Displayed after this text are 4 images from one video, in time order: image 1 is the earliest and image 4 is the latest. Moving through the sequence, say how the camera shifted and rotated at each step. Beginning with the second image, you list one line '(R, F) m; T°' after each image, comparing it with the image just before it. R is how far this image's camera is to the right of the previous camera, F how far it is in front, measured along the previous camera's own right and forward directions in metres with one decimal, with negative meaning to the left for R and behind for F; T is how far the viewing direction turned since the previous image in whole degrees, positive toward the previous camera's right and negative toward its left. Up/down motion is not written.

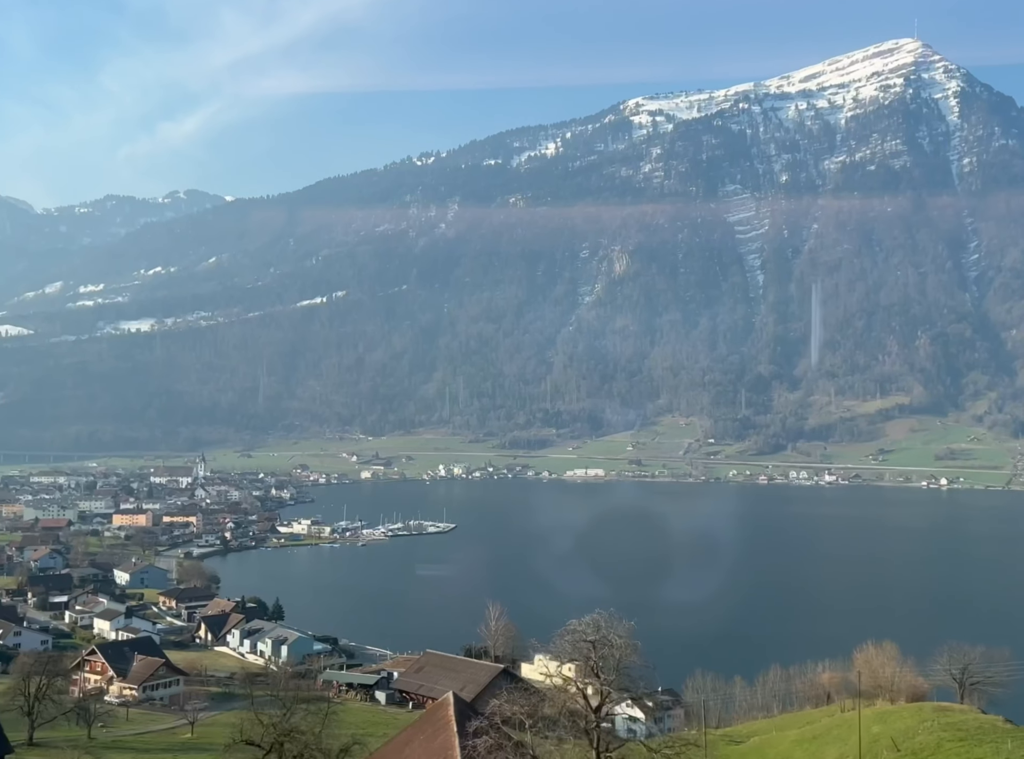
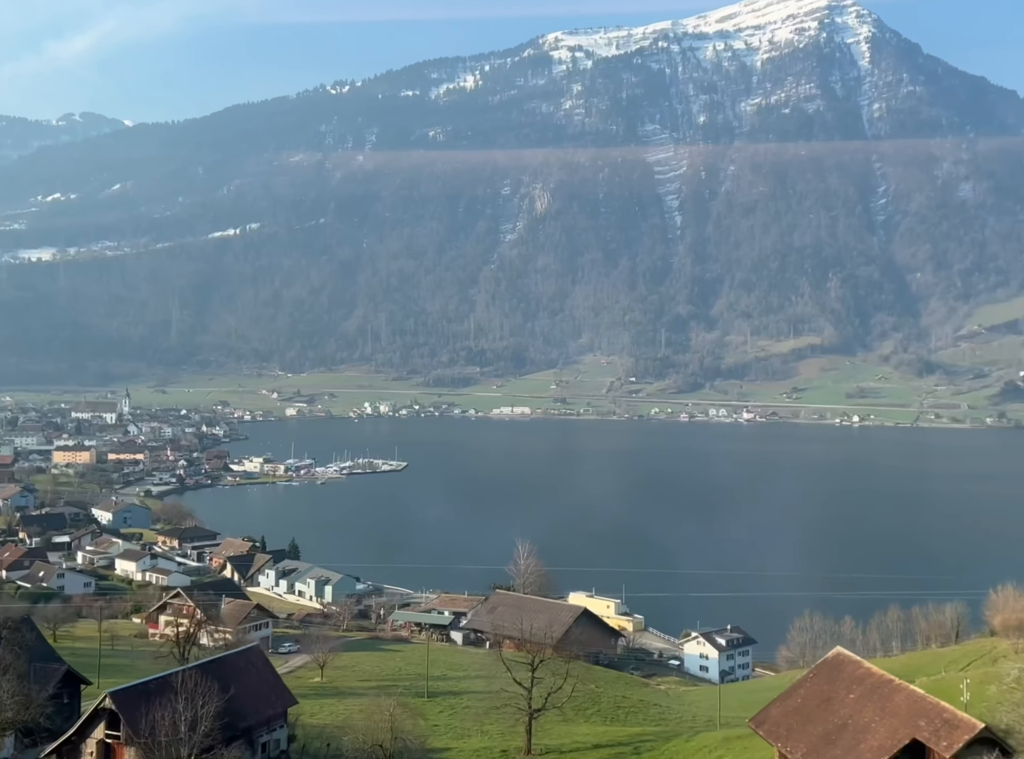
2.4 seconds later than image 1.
(-9.6, -0.1) m; +7°
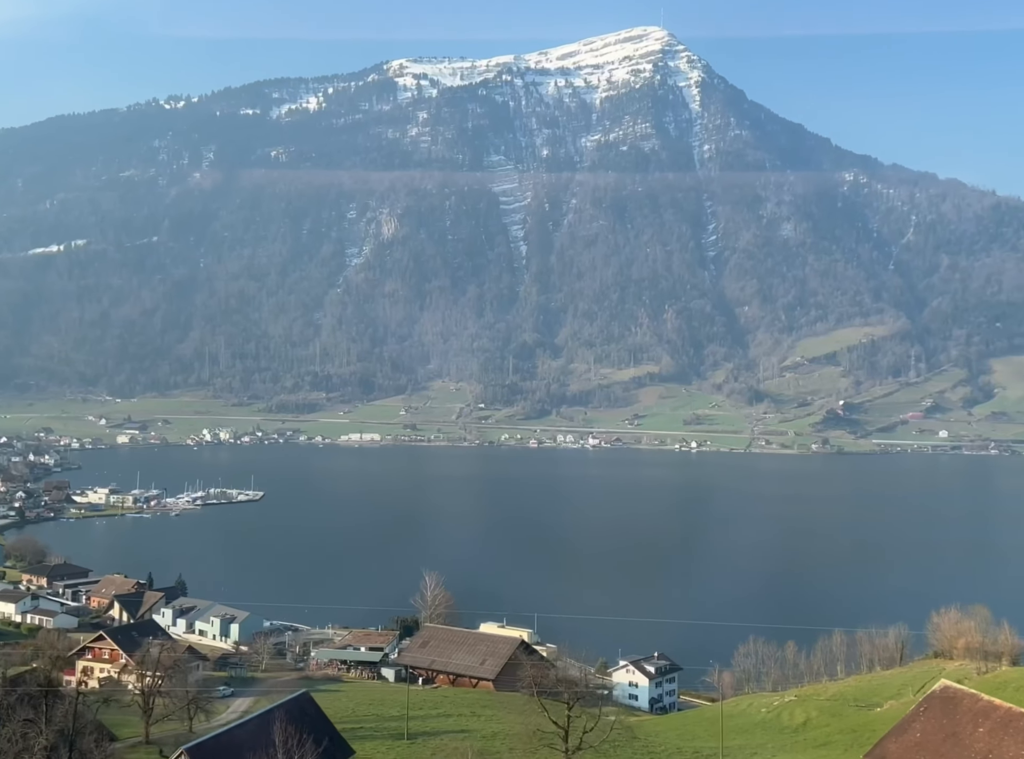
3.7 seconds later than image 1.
(-5.6, +0.7) m; +9°
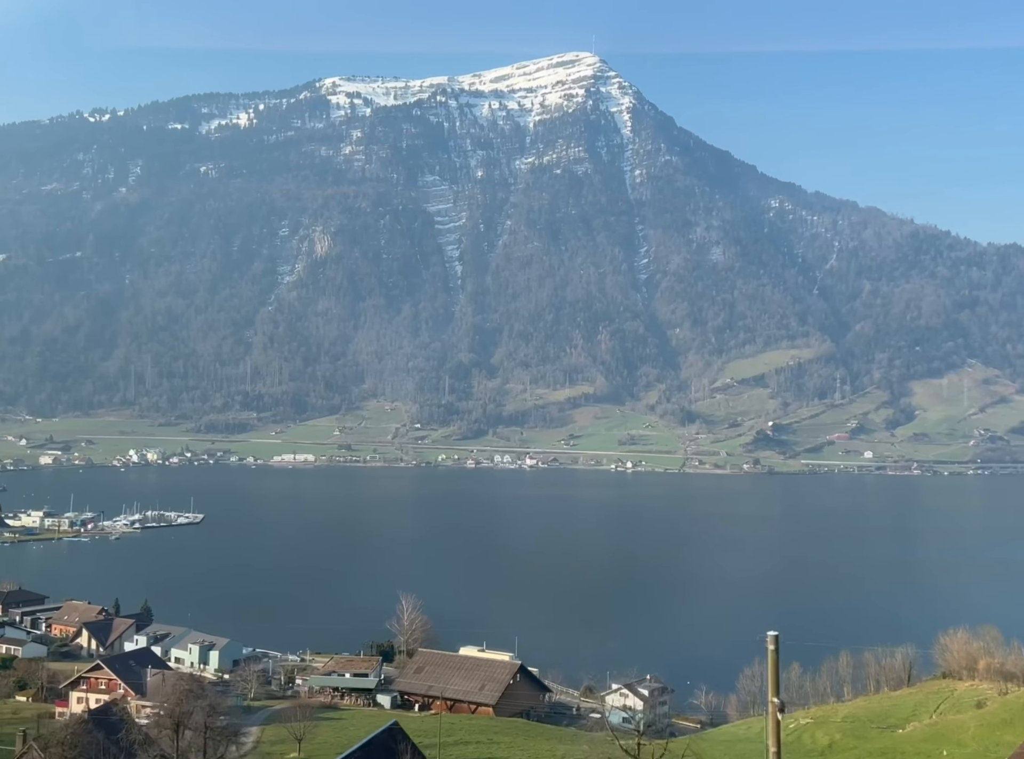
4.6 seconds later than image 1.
(-3.9, +0.3) m; +4°
